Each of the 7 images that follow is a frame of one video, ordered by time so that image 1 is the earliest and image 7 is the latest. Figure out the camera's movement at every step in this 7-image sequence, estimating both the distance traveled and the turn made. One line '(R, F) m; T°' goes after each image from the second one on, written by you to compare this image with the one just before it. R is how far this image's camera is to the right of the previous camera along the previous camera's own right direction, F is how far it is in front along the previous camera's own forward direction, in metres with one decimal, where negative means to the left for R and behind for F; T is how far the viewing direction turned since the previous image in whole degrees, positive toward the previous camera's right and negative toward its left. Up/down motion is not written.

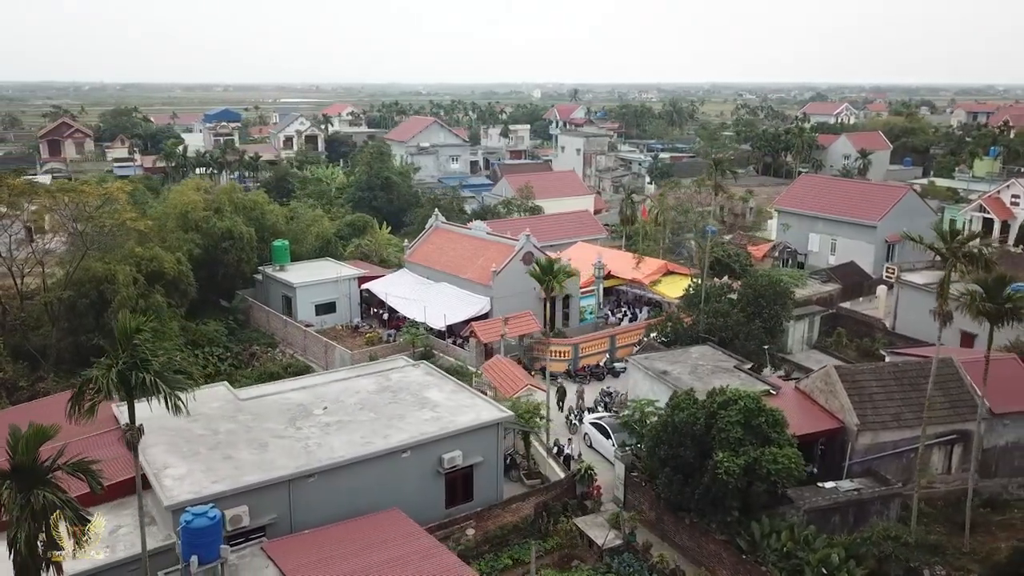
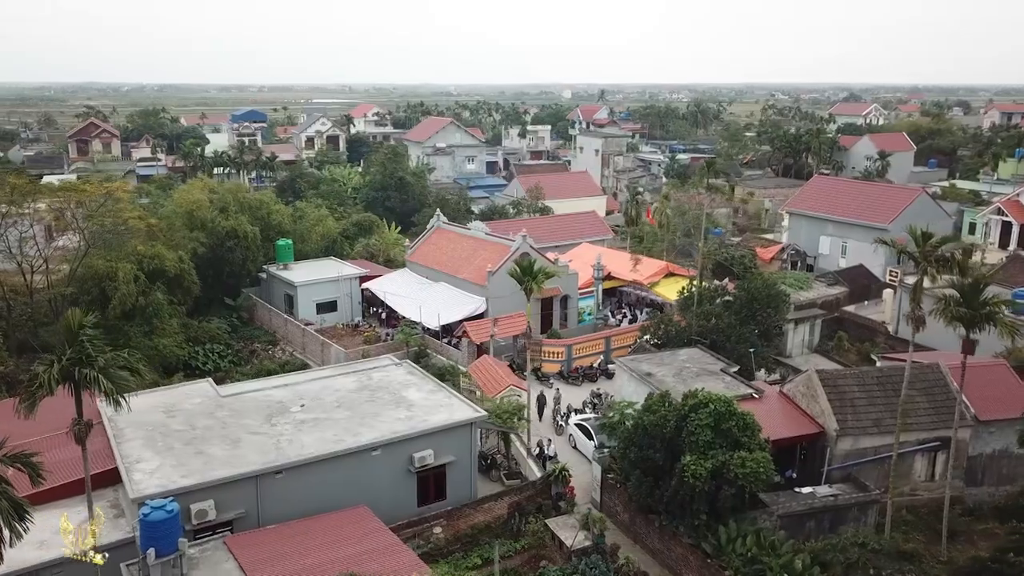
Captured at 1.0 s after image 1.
(+1.2, 0.0) m; -2°
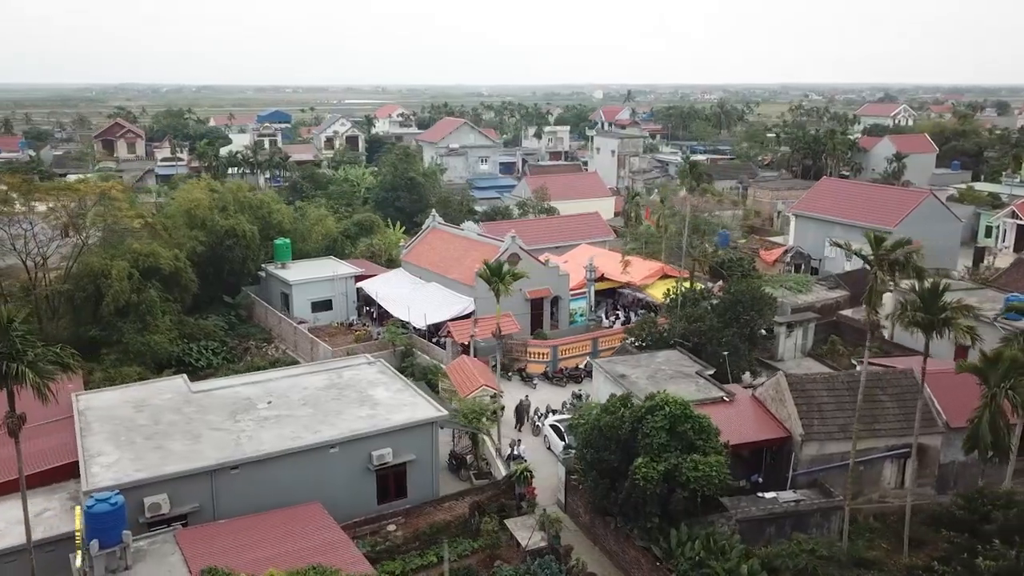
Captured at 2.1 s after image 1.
(+1.4, 0.0) m; -2°
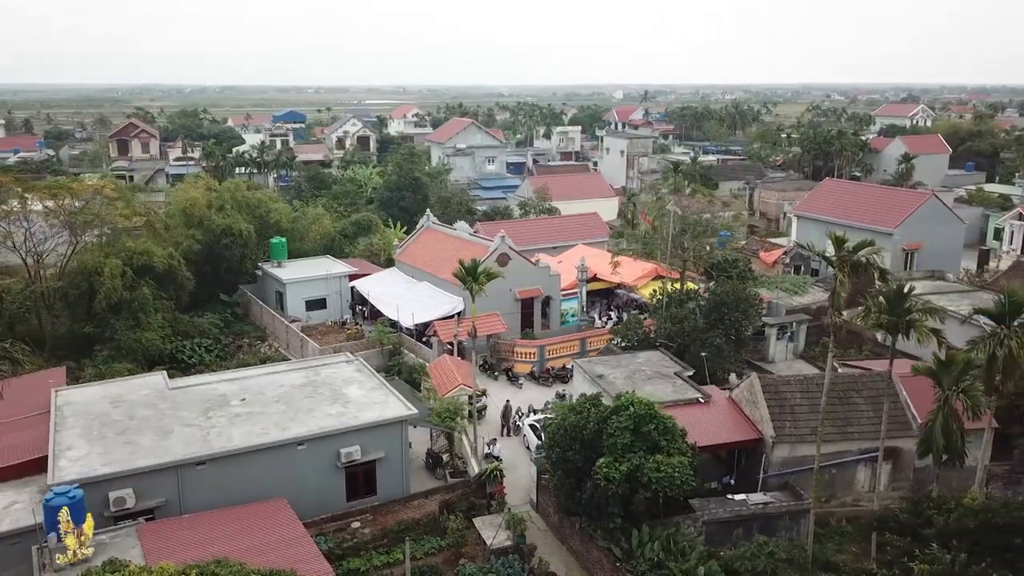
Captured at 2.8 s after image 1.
(+1.0, 0.0) m; -1°
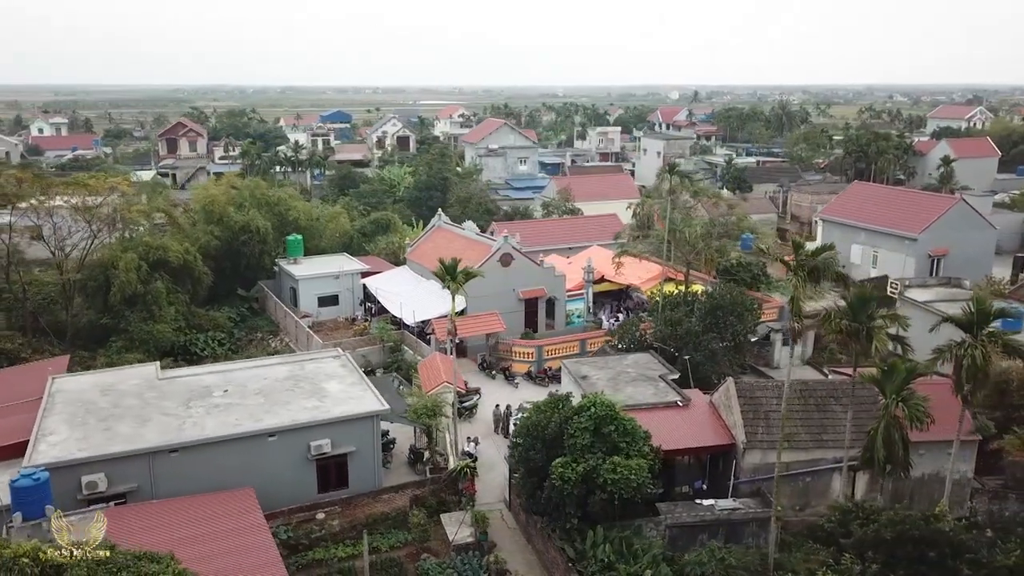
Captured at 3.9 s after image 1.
(+1.7, -0.1) m; -4°
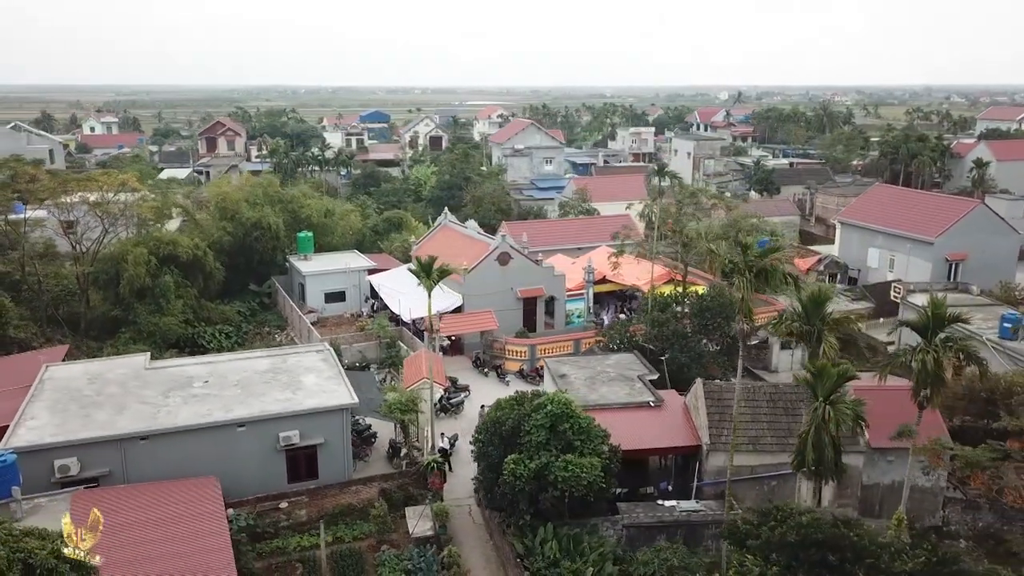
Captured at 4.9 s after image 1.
(+1.7, -0.1) m; -3°
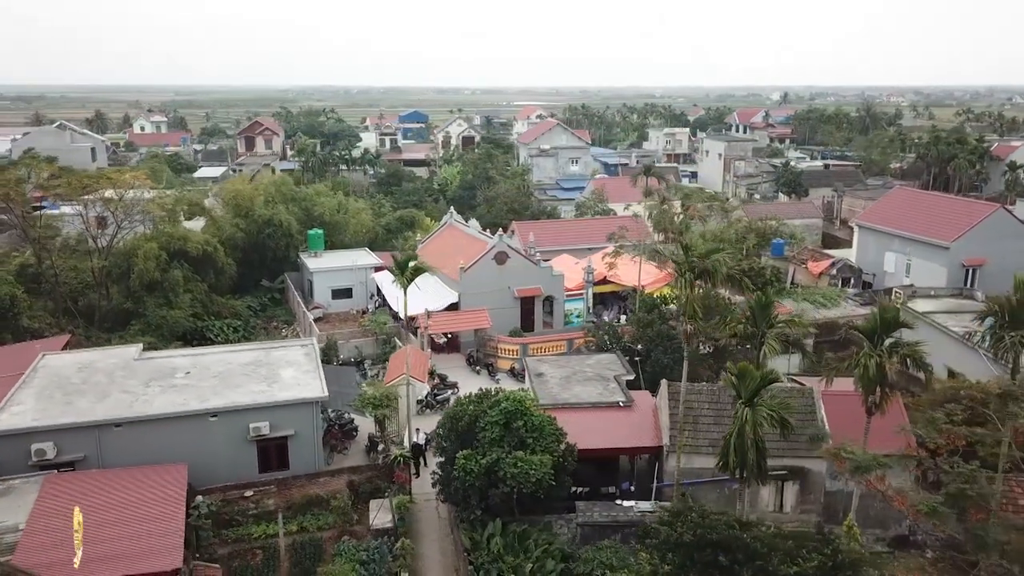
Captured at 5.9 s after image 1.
(+1.7, -0.1) m; -3°
